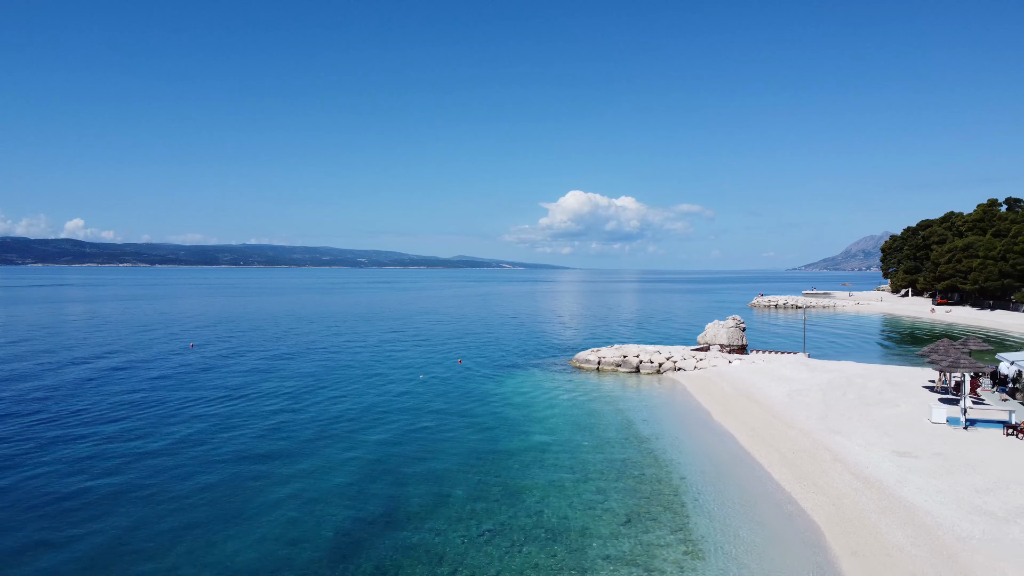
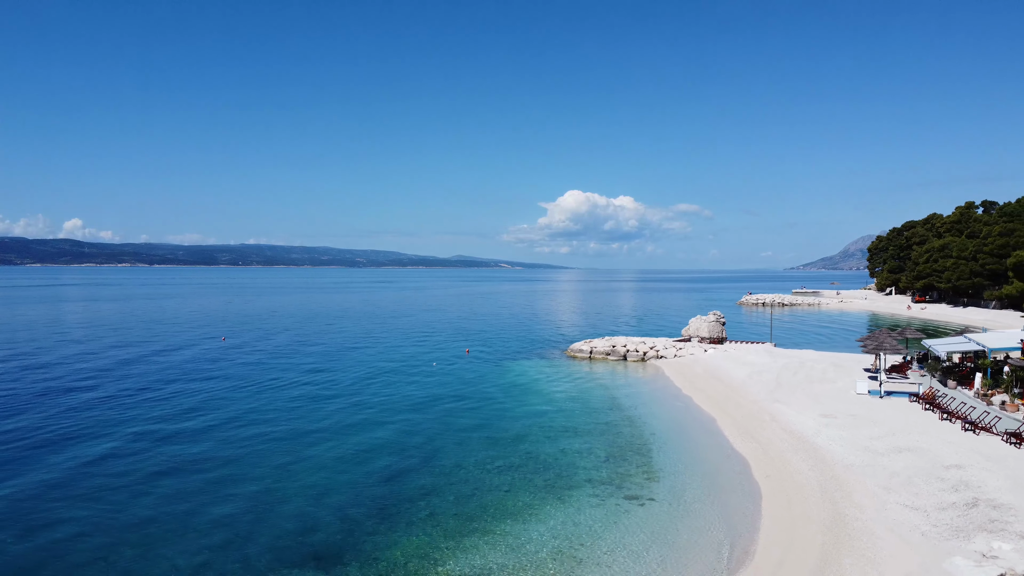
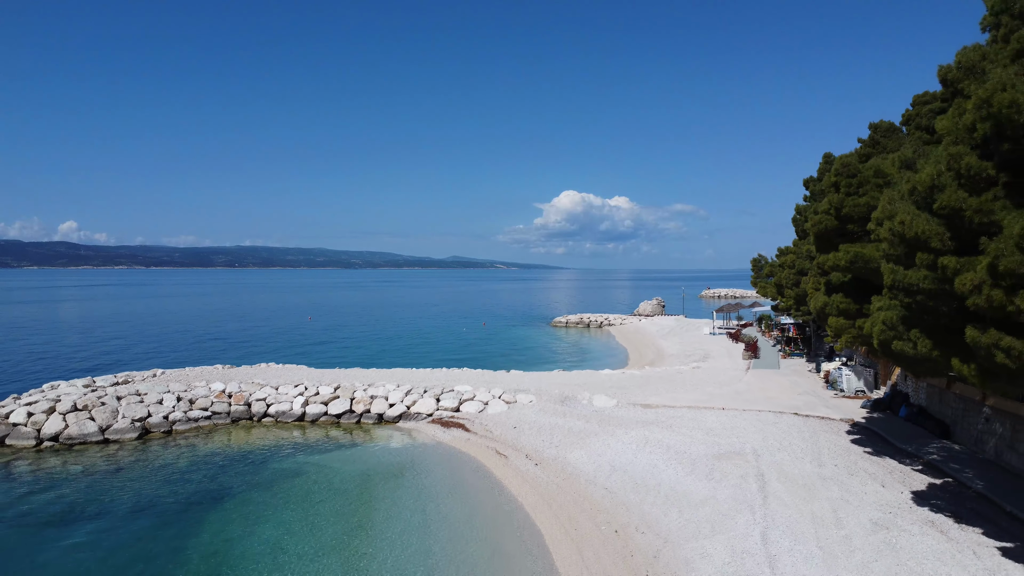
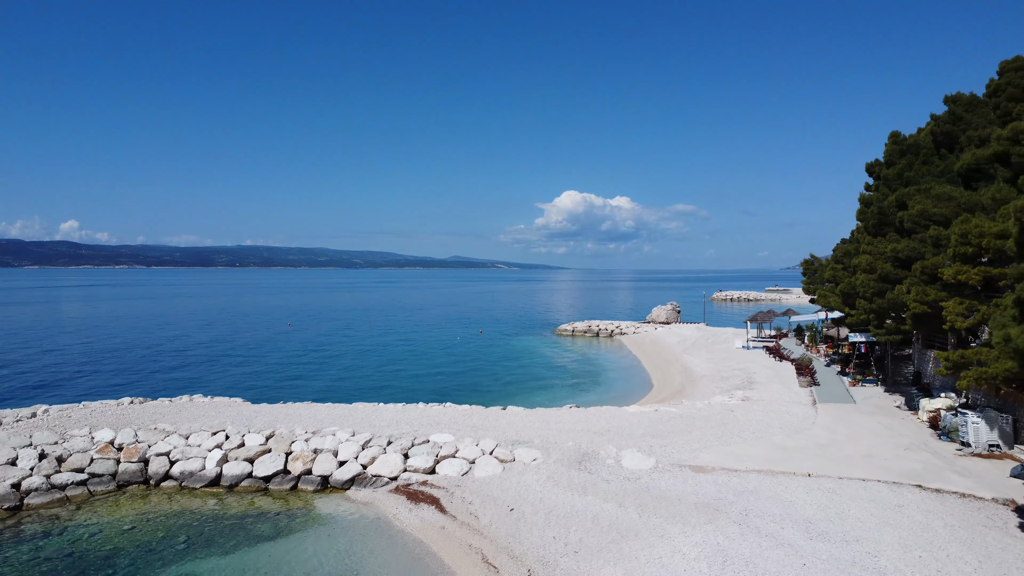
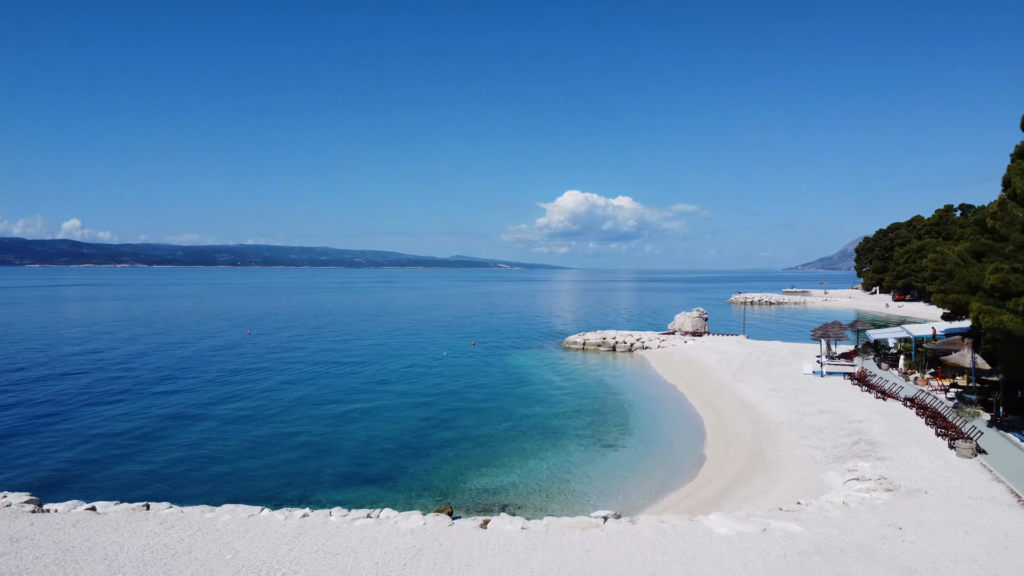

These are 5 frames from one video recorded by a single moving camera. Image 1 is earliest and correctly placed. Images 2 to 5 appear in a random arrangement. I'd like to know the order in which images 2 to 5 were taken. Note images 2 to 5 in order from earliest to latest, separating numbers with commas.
2, 5, 4, 3
